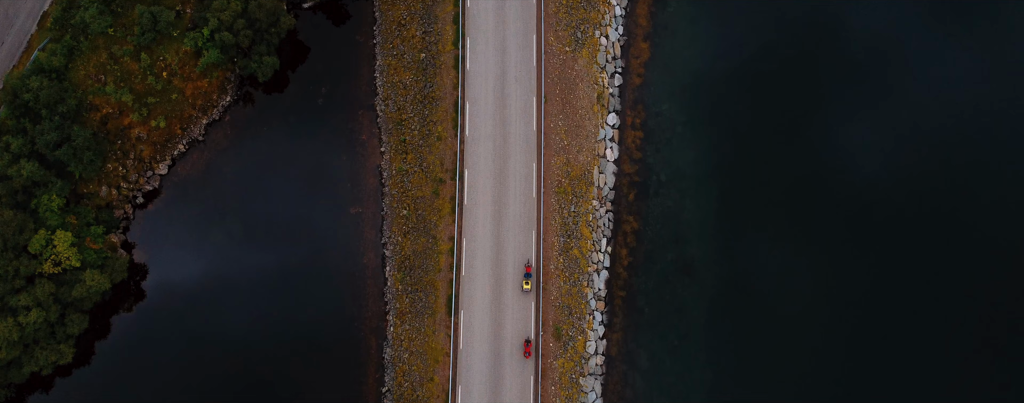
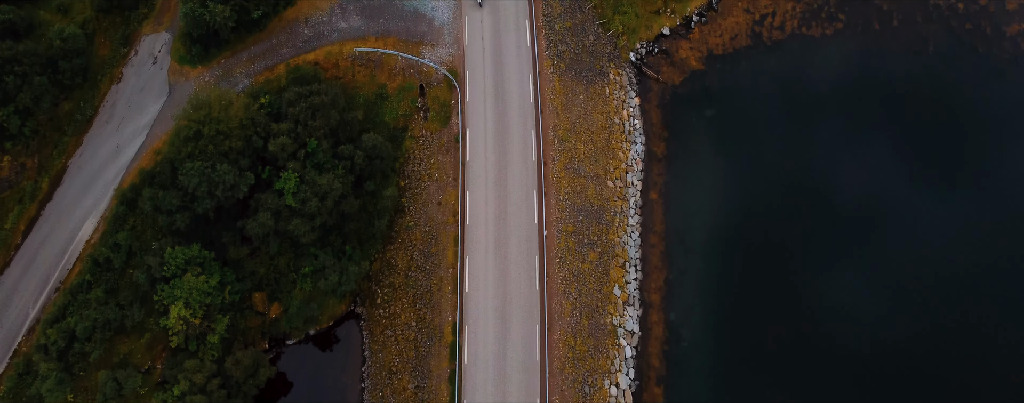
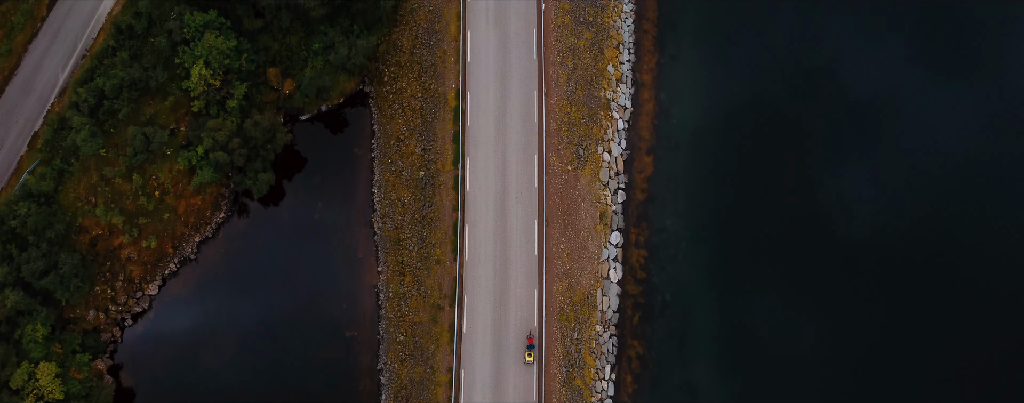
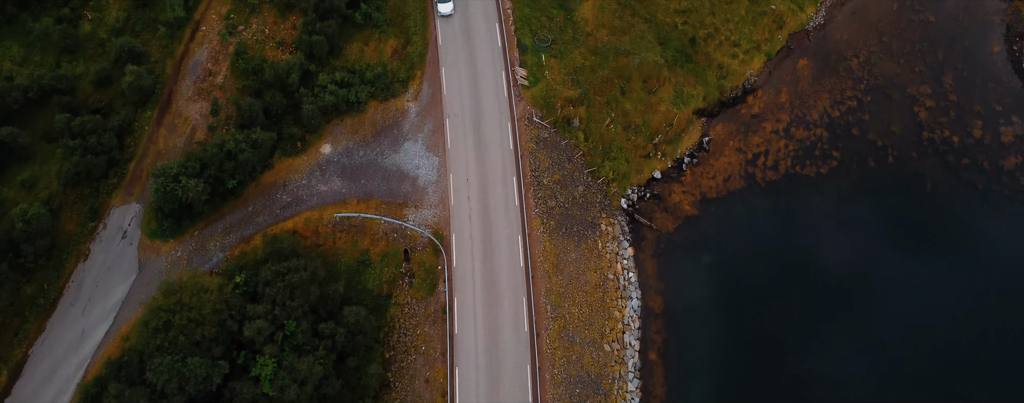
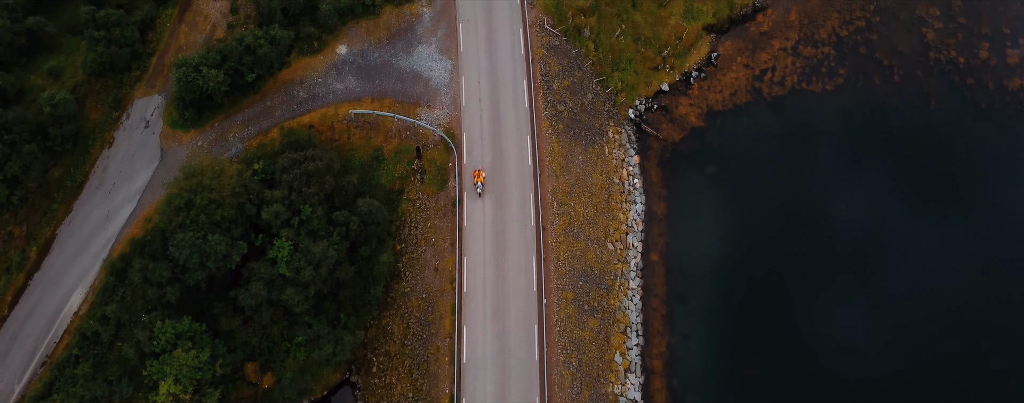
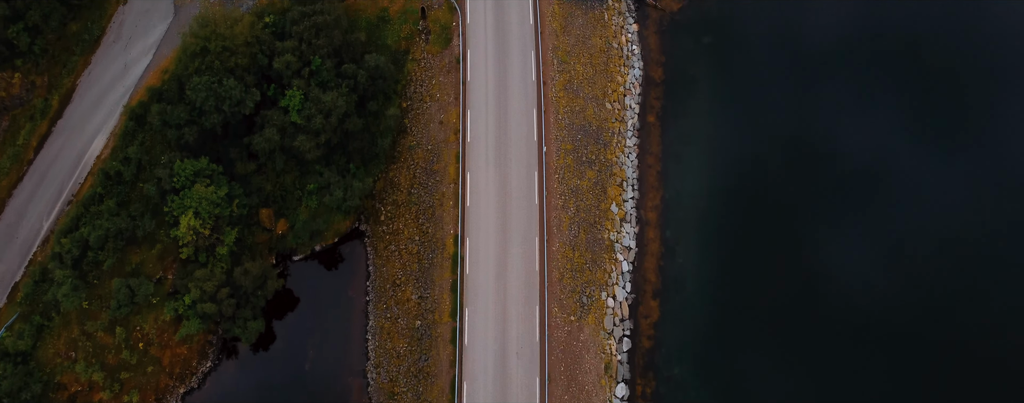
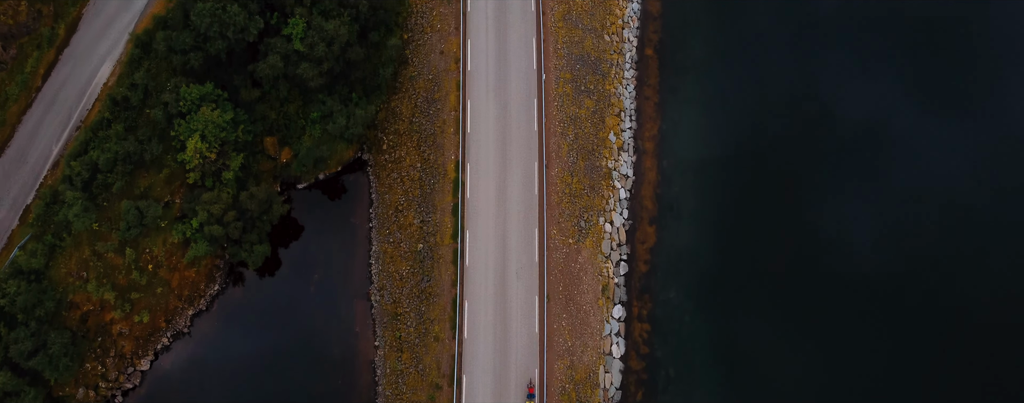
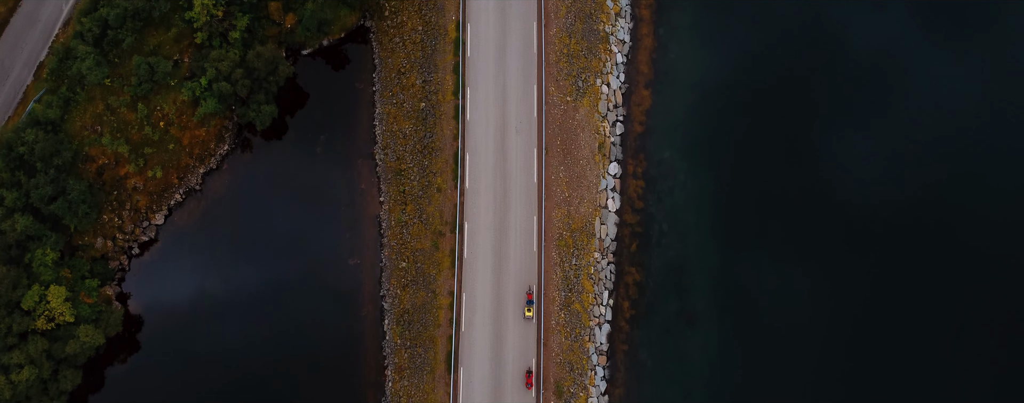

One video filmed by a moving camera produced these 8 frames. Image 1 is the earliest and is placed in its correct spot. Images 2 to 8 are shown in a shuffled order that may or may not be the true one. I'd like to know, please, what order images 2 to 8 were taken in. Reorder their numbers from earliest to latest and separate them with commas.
8, 3, 7, 6, 2, 5, 4
